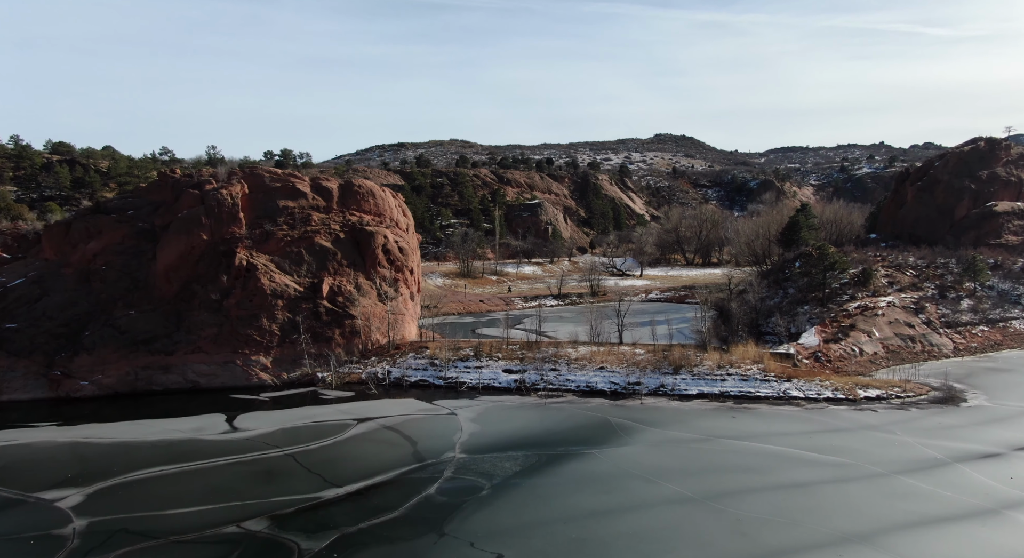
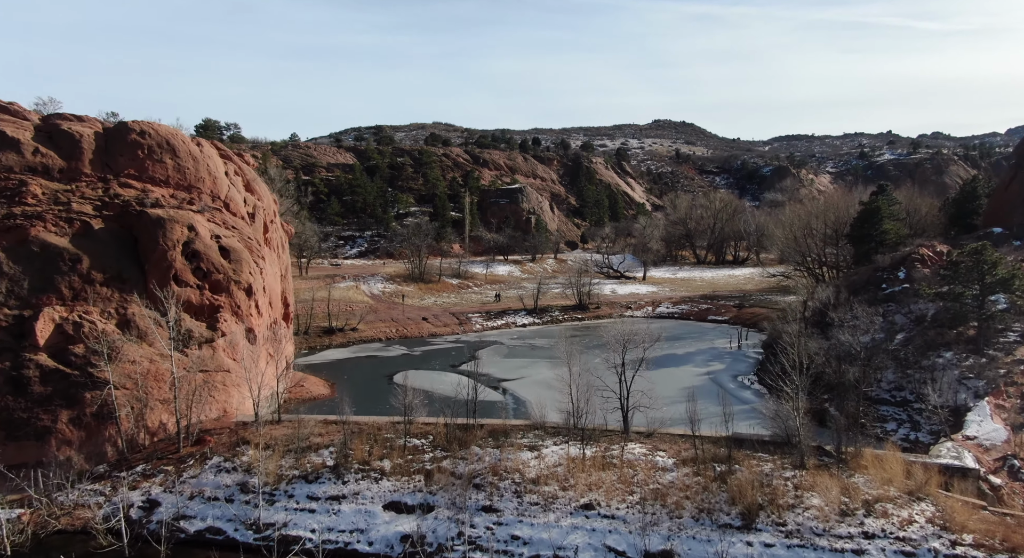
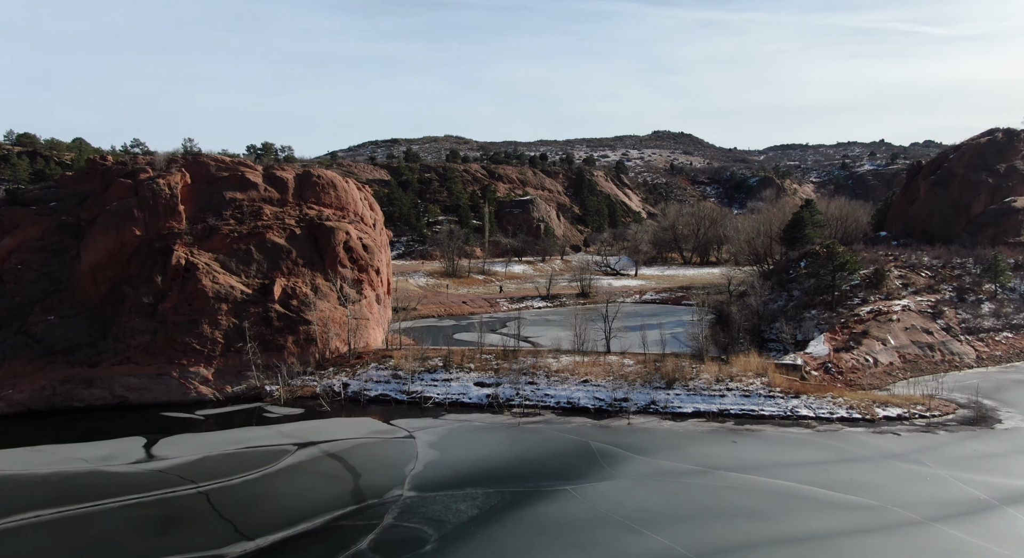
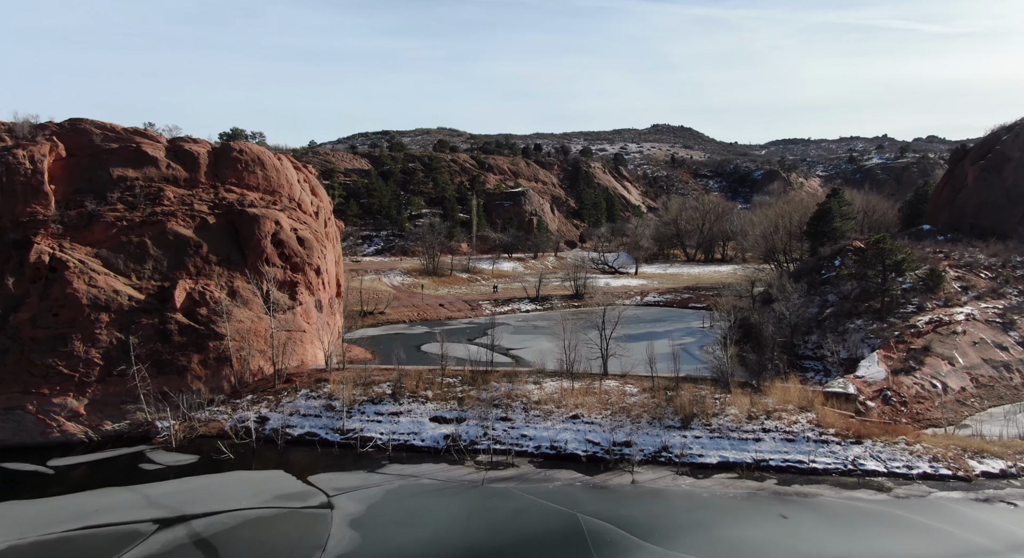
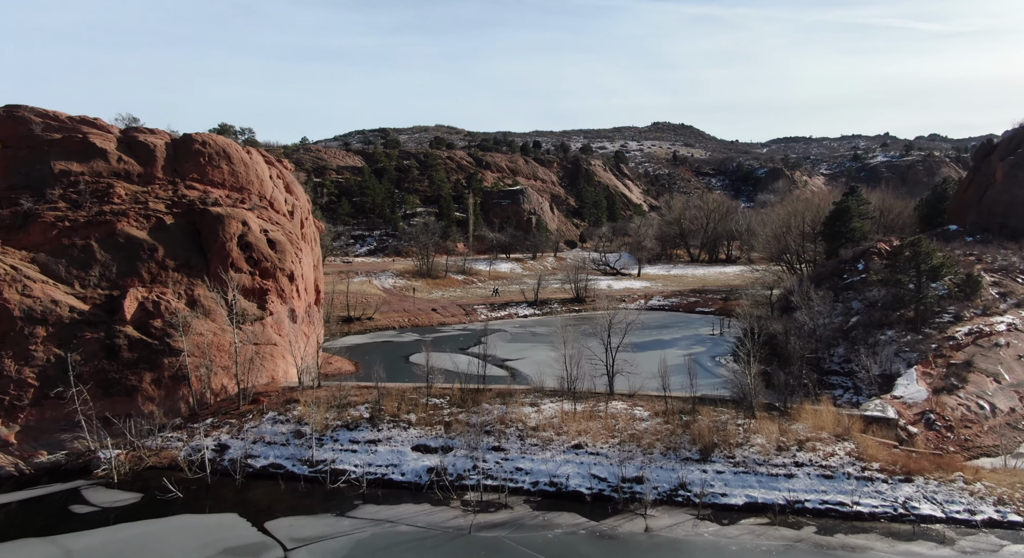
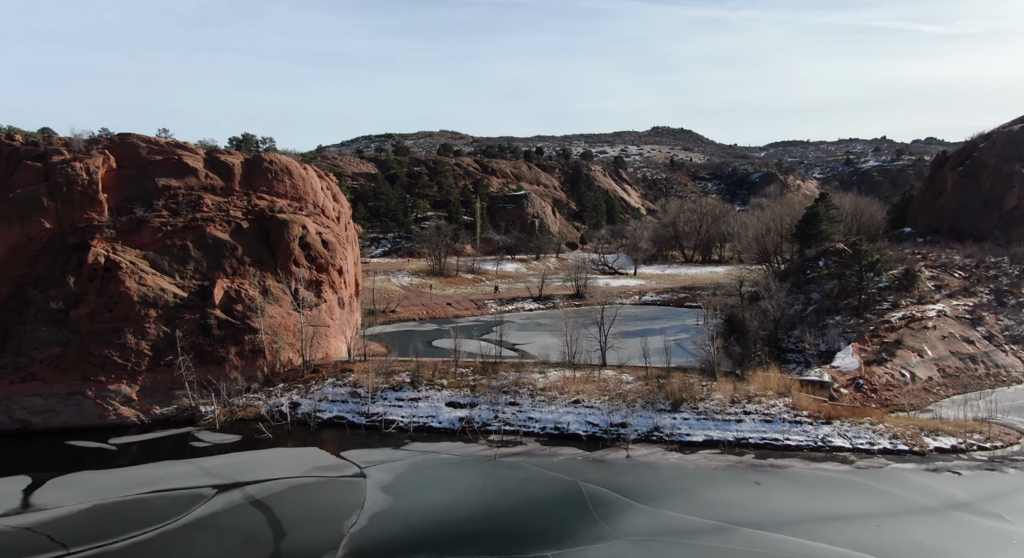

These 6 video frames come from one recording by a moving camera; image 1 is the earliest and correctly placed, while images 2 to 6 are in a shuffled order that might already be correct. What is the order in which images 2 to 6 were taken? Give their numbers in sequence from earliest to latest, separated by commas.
3, 6, 4, 5, 2
